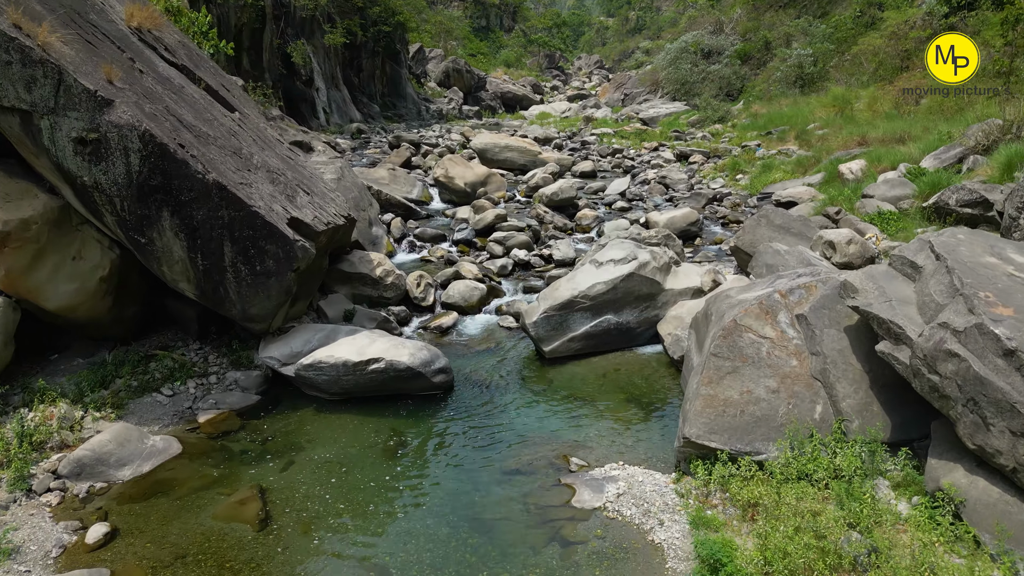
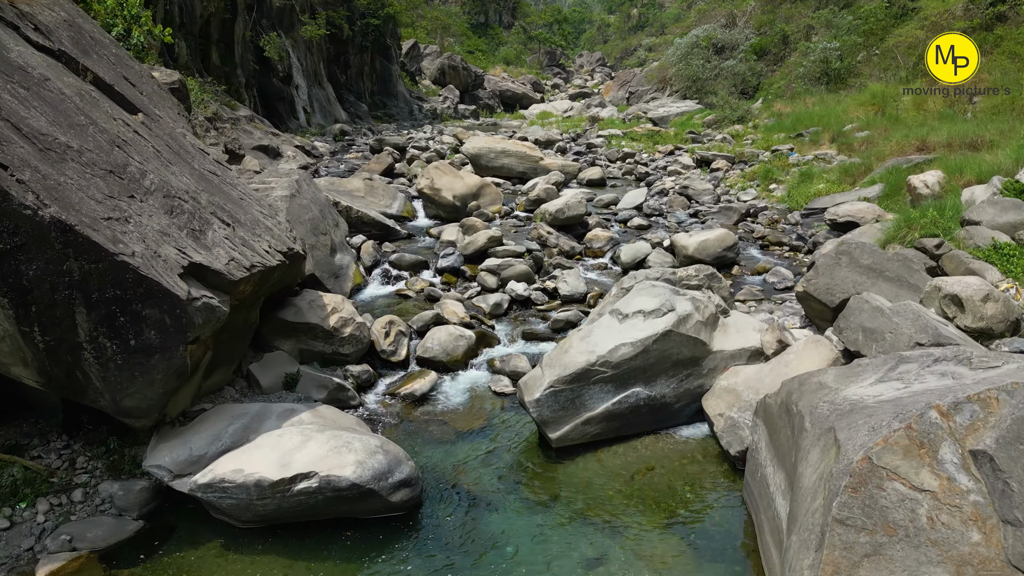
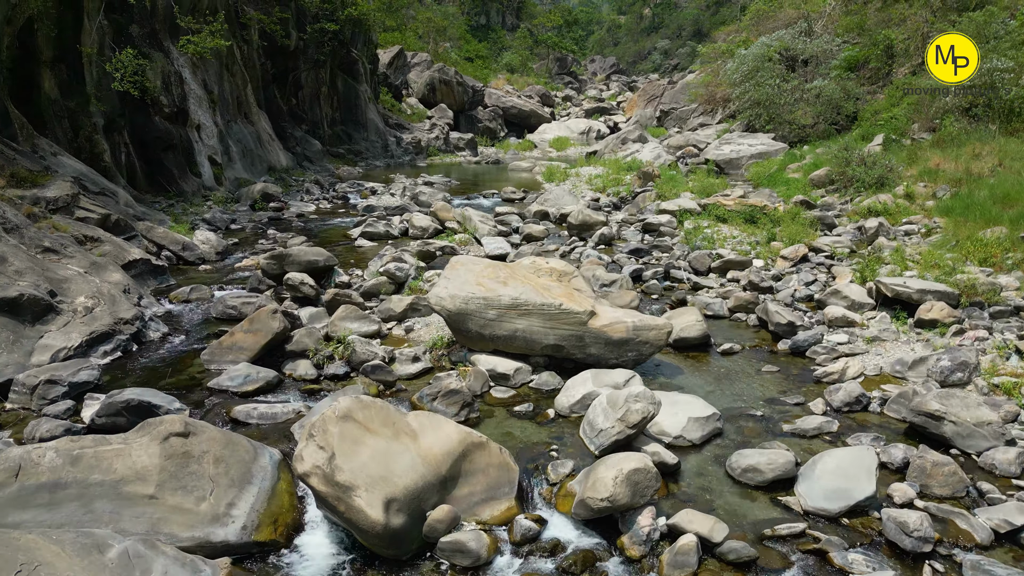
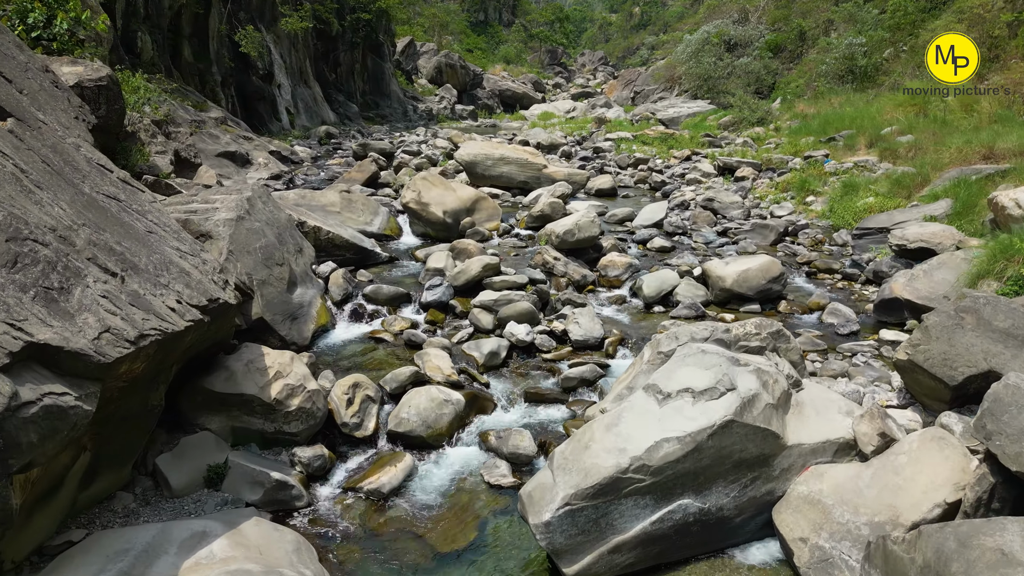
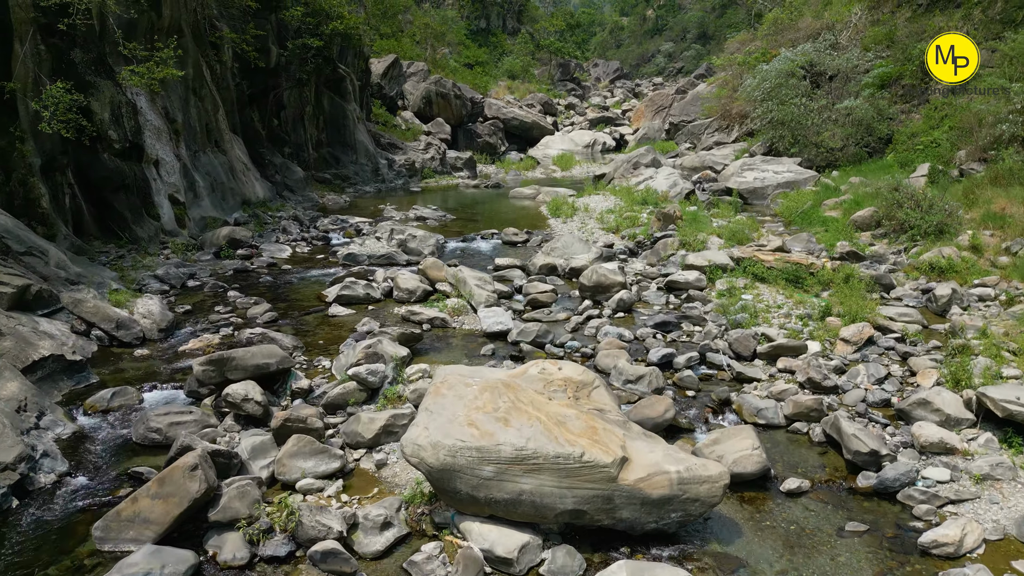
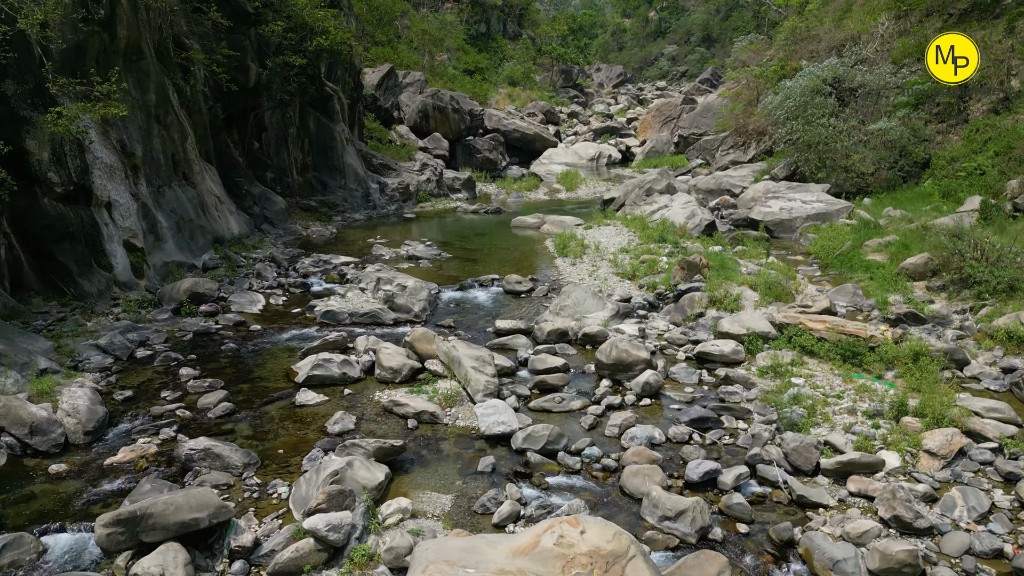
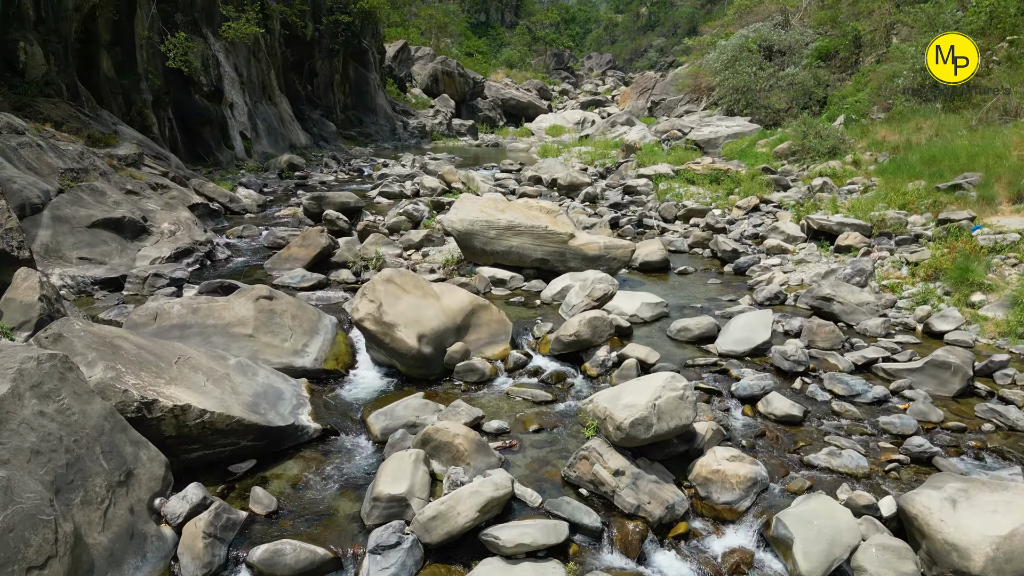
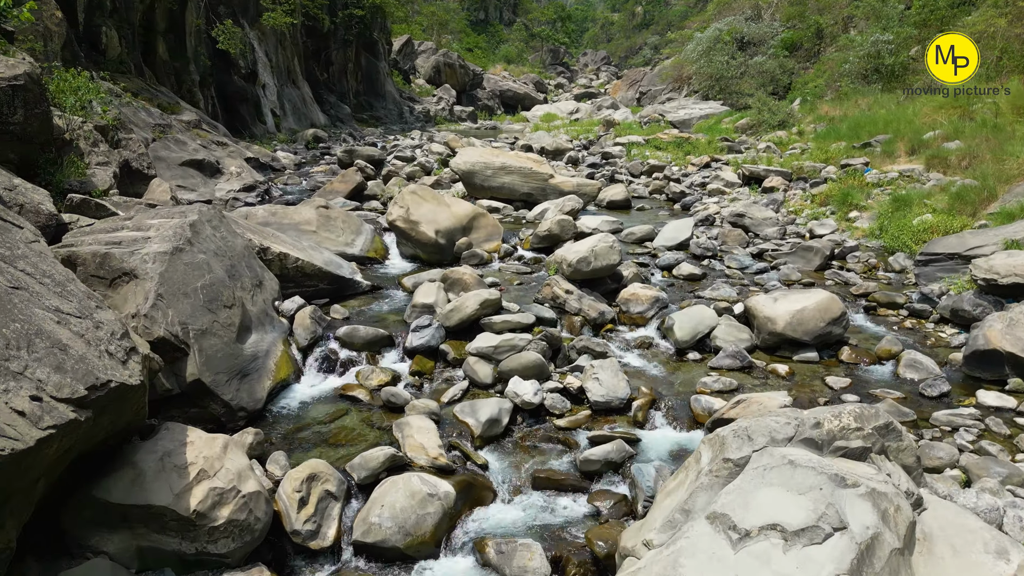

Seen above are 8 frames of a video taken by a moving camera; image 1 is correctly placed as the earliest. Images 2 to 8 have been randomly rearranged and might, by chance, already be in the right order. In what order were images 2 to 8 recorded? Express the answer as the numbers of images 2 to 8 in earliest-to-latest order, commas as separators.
2, 4, 8, 7, 3, 5, 6
